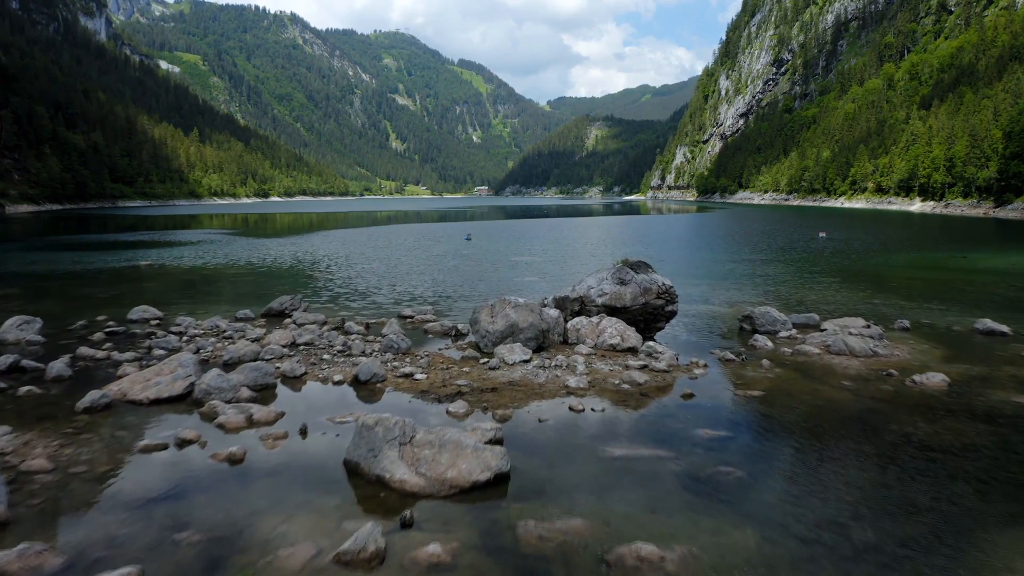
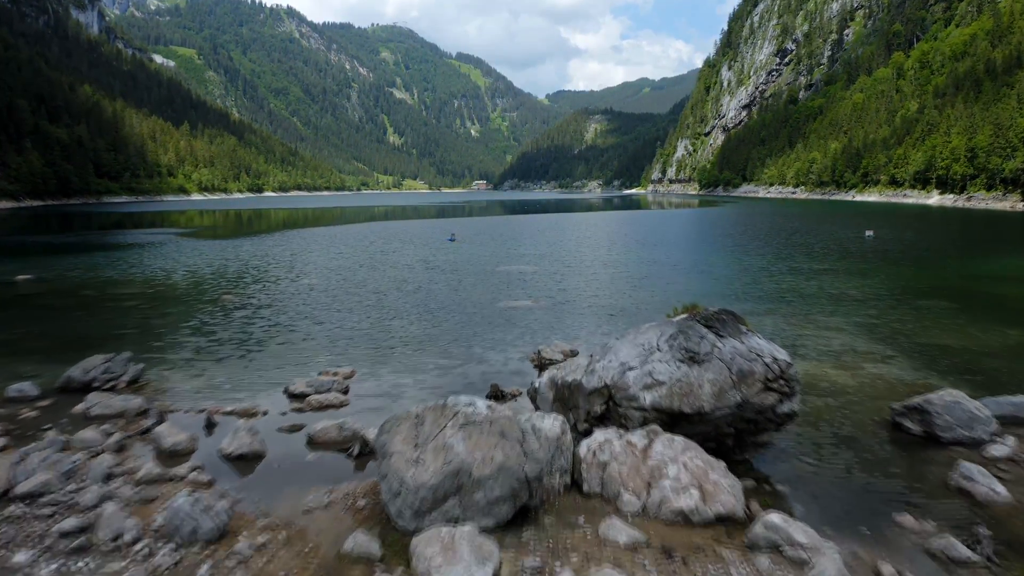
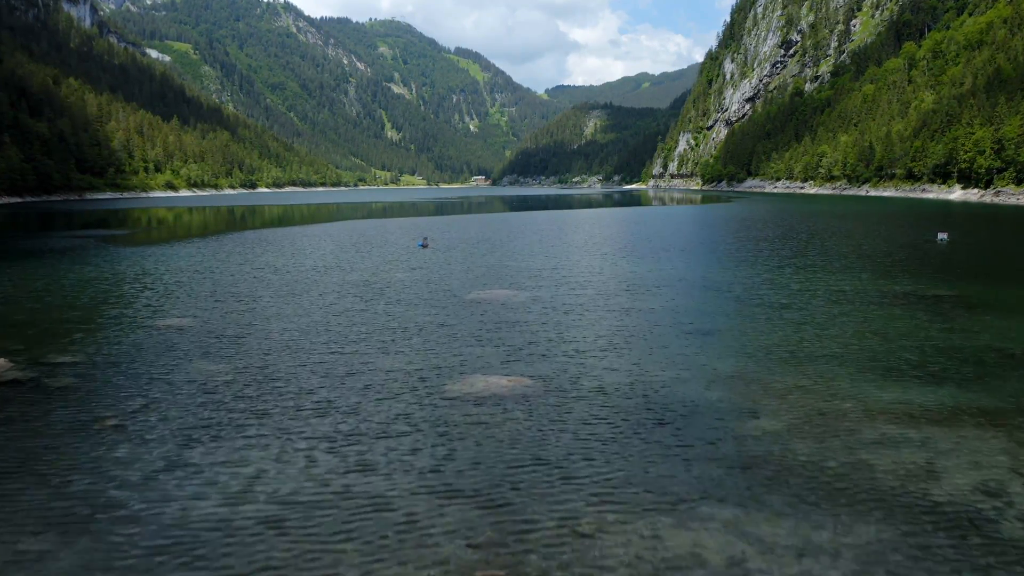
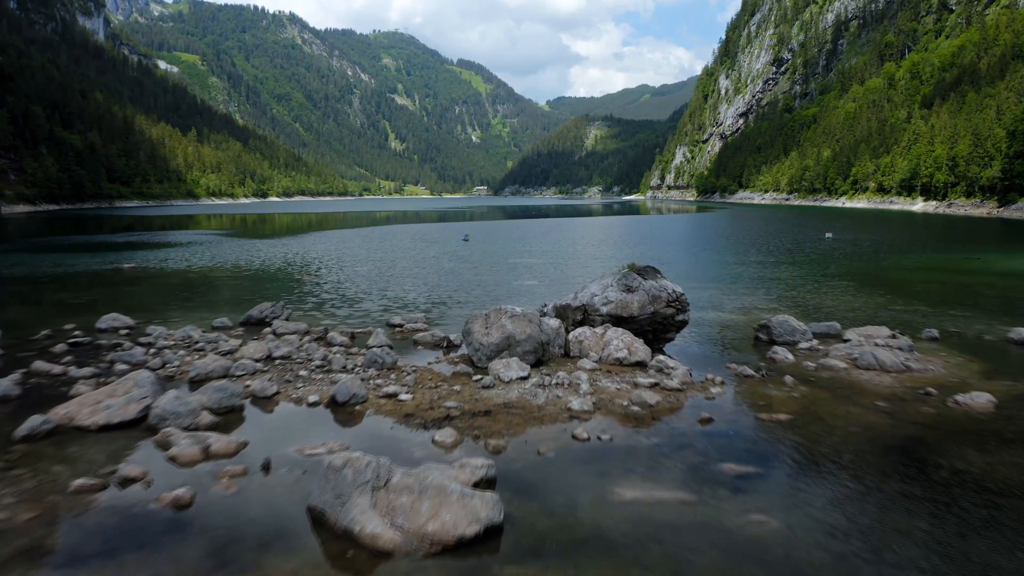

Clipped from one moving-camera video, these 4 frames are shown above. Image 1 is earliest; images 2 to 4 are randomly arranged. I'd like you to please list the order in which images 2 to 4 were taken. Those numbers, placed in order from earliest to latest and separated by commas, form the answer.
4, 2, 3
